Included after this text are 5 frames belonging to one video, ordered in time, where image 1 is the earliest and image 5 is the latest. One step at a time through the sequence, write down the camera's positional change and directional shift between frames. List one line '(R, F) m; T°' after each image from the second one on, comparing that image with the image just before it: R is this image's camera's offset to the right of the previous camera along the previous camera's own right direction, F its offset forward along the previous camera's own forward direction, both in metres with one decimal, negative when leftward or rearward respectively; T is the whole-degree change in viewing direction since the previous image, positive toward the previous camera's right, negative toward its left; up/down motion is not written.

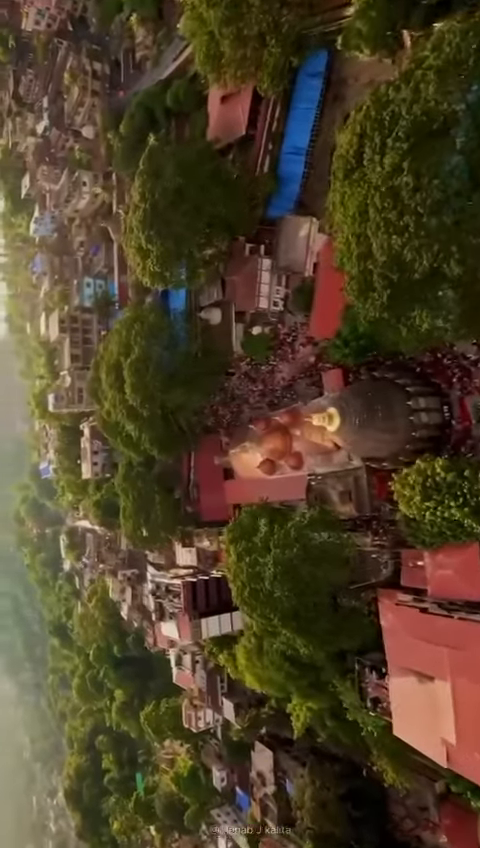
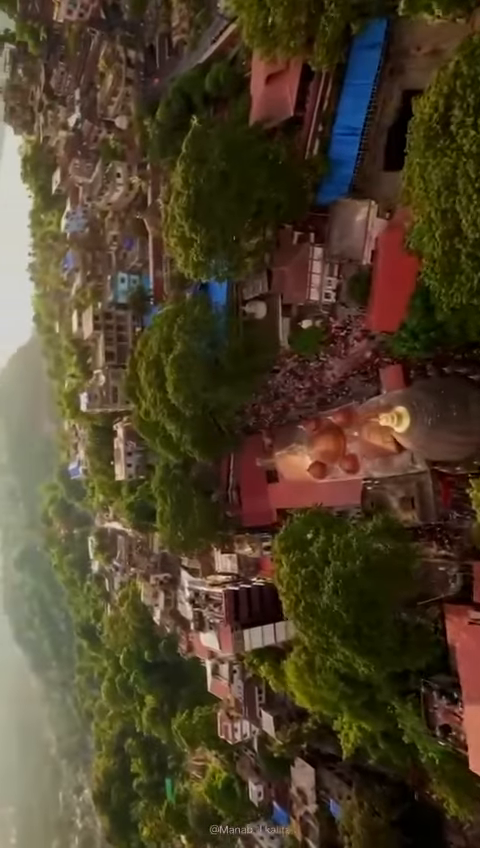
(-1.1, +1.5) m; -2°
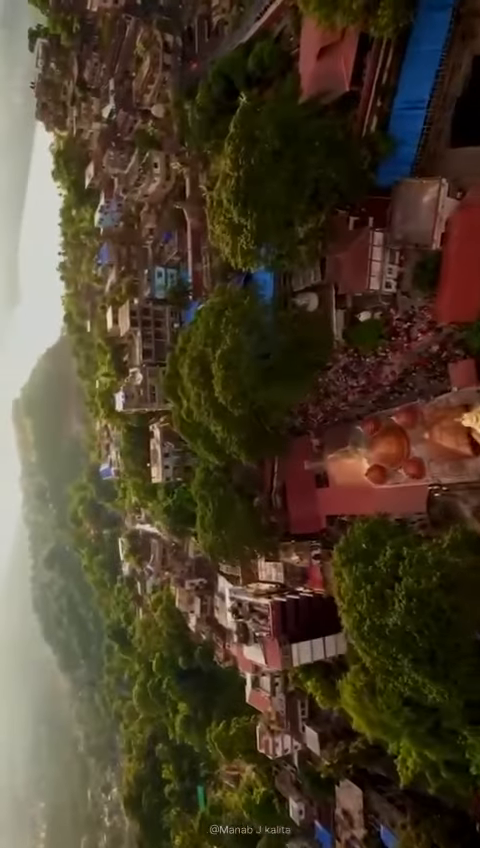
(-1.0, +1.6) m; -3°
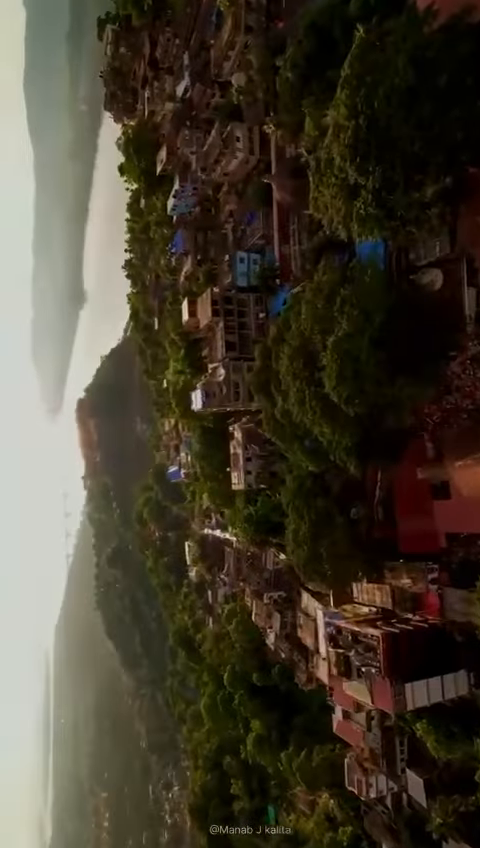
(-1.8, +3.2) m; -6°
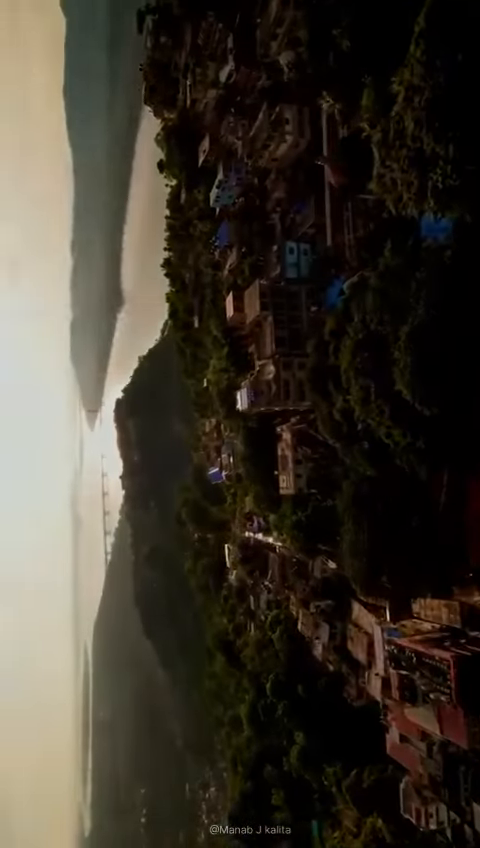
(-0.7, +1.7) m; -4°
